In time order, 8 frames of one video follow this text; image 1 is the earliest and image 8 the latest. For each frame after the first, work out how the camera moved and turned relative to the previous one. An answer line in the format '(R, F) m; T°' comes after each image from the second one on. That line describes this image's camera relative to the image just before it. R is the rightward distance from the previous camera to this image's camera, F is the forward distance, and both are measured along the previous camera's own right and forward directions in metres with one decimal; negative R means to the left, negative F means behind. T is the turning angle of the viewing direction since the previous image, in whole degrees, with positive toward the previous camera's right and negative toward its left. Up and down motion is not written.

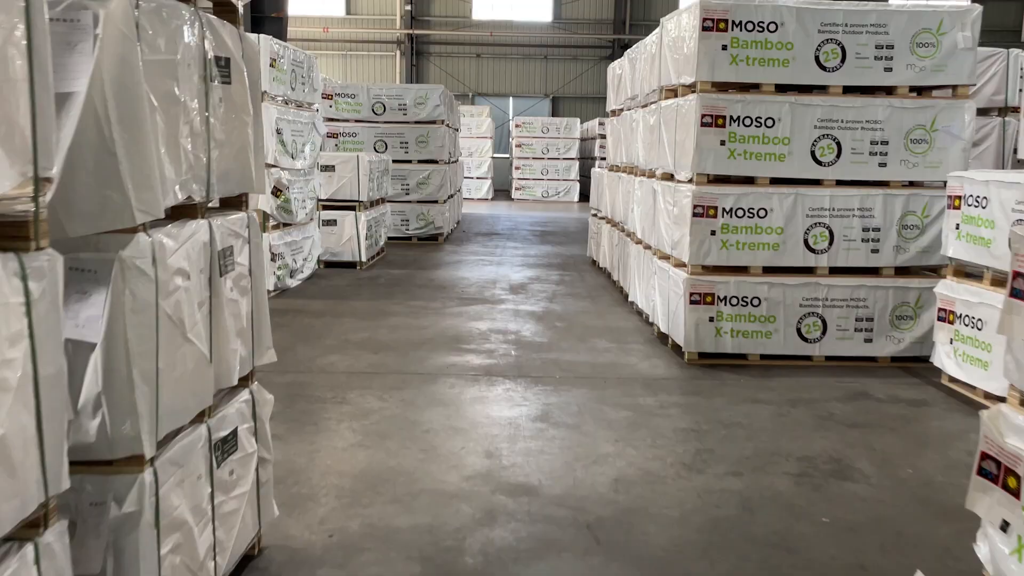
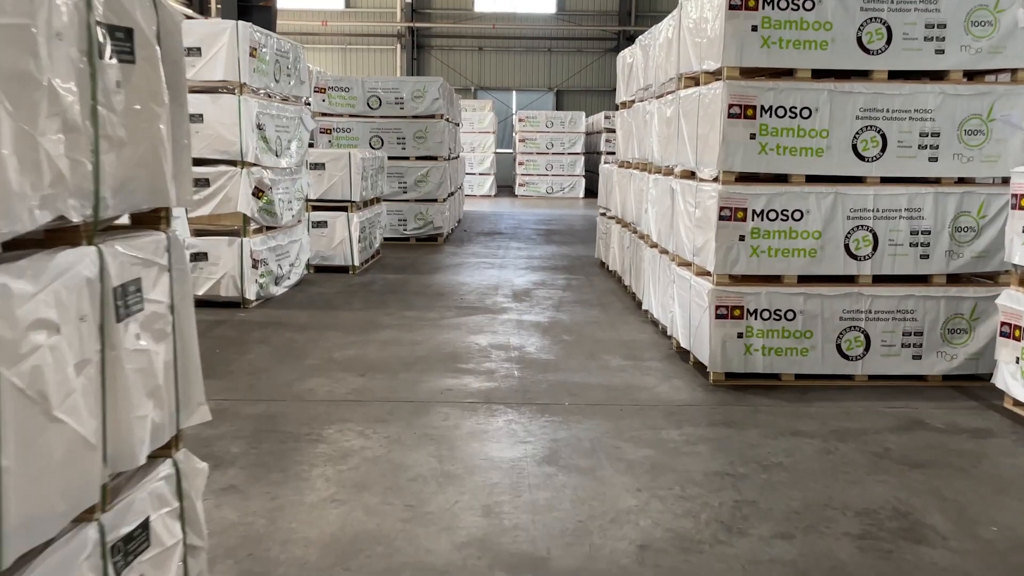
(0.0, +0.6) m; 0°
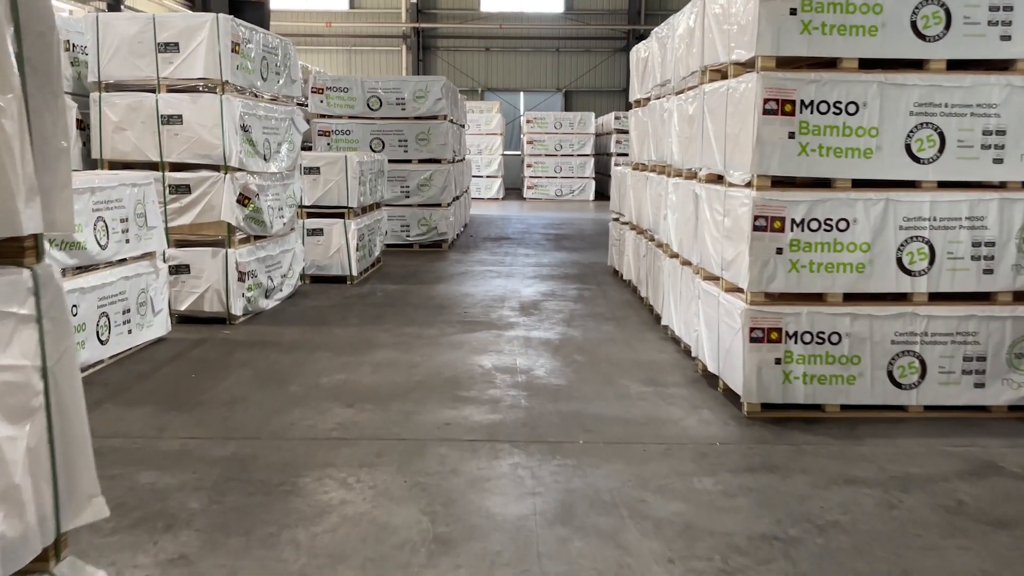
(0.0, +0.6) m; -1°
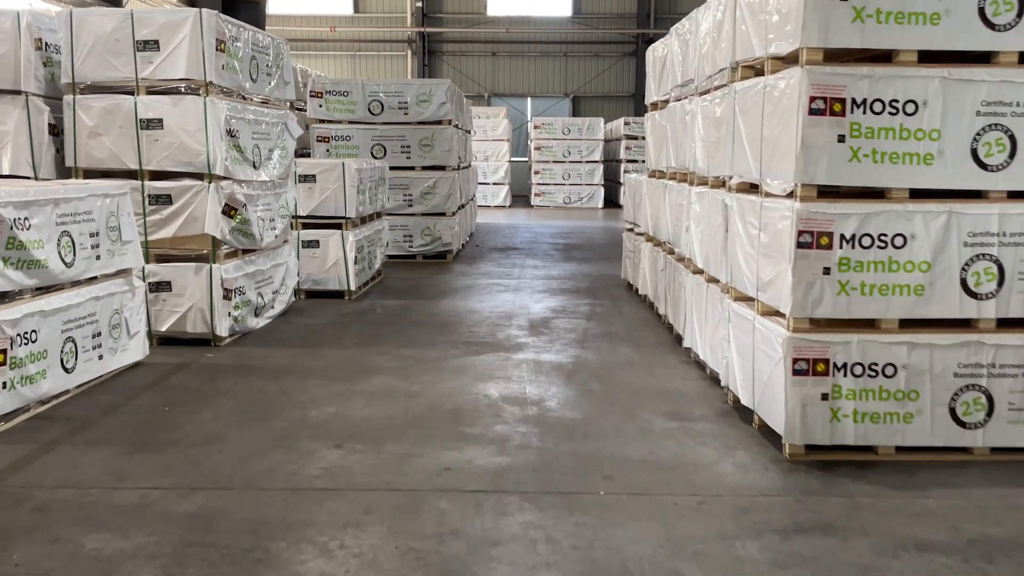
(0.0, +0.5) m; 0°
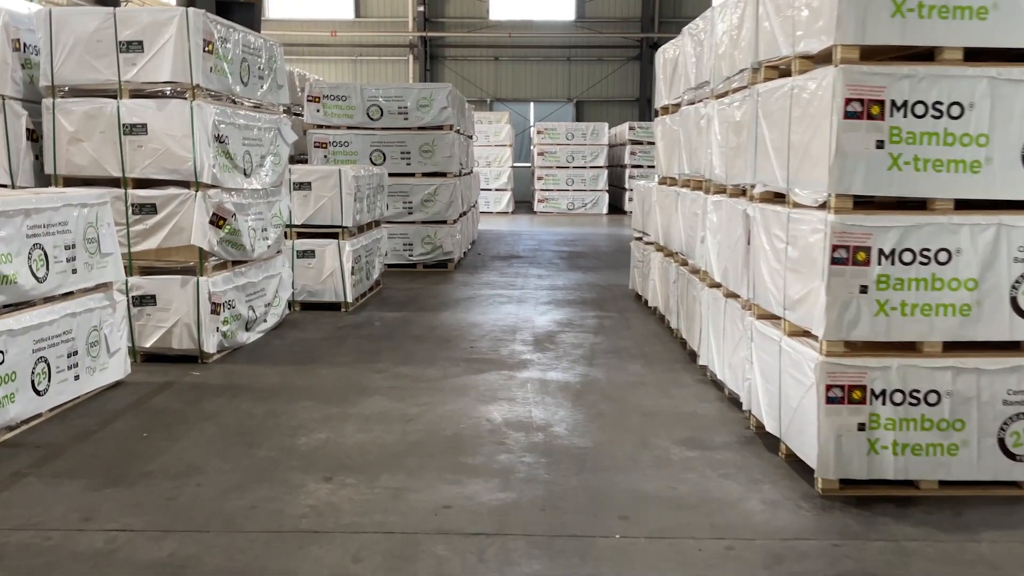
(0.0, +0.3) m; 0°
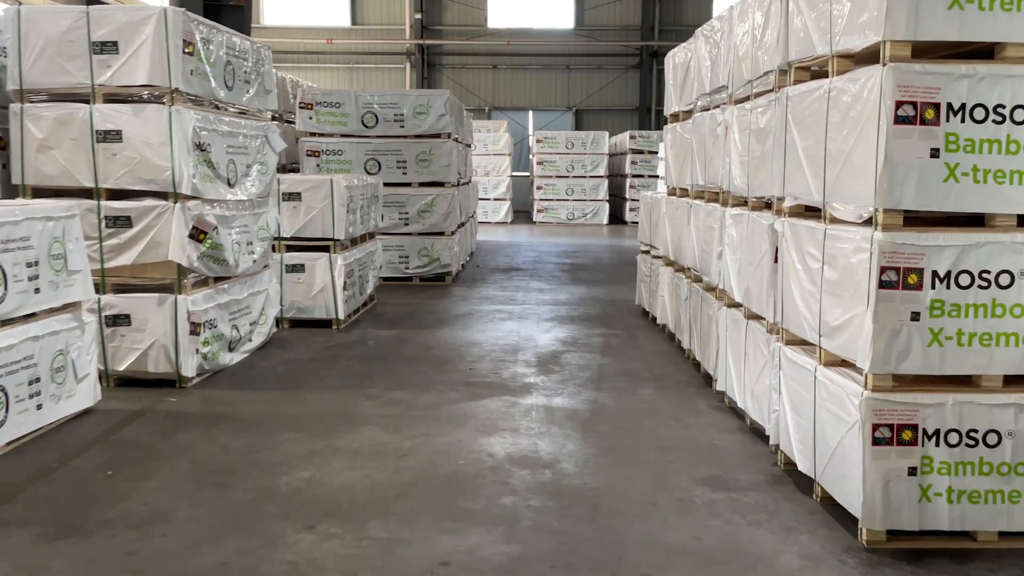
(0.0, +0.4) m; 0°
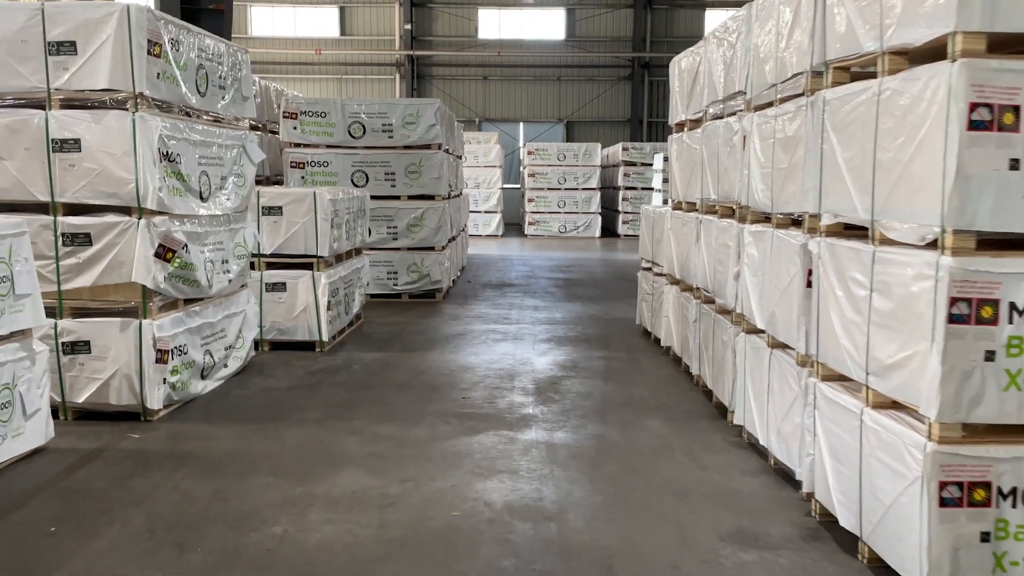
(0.0, +0.4) m; +1°
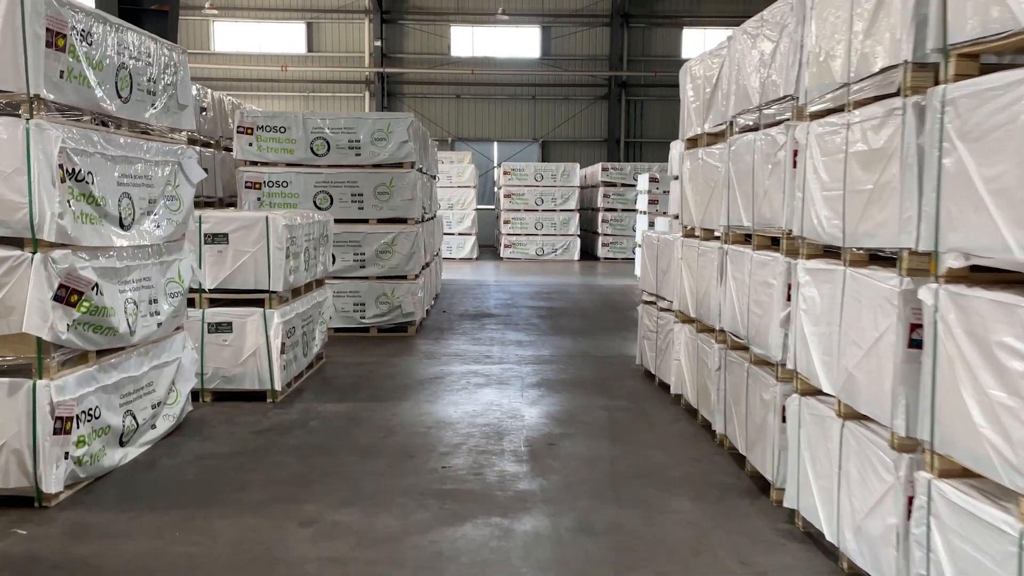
(-0.1, +0.9) m; +2°
